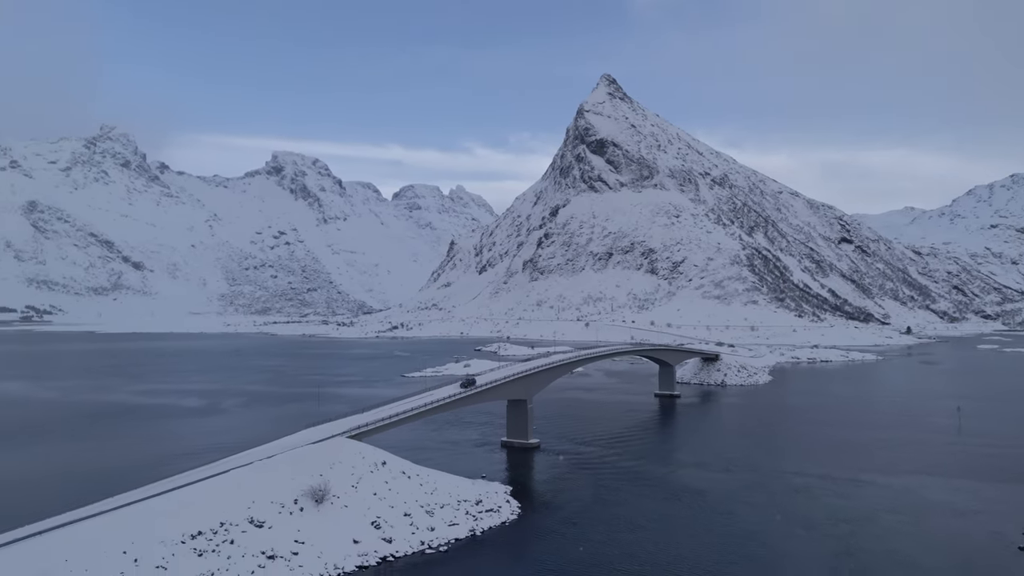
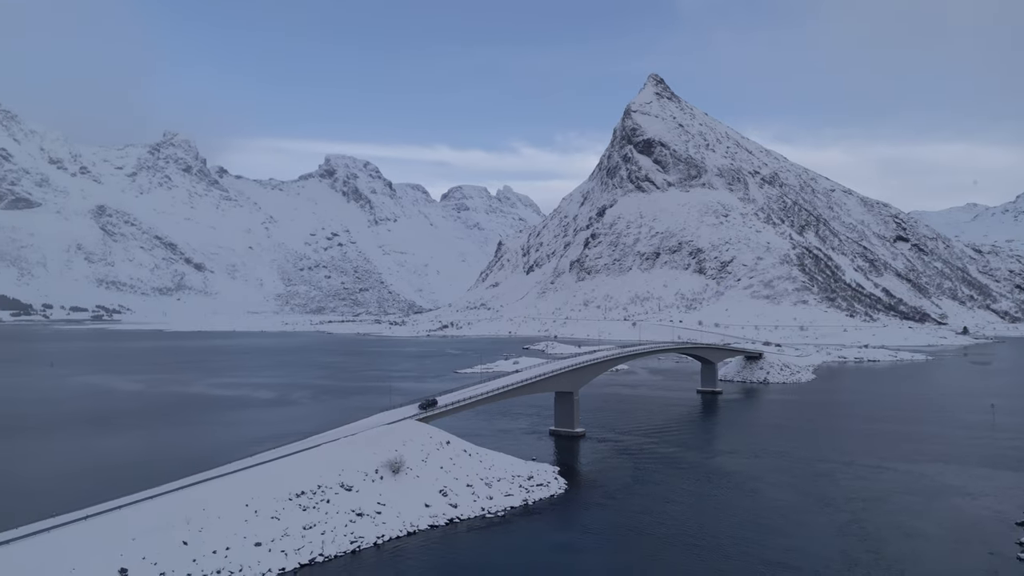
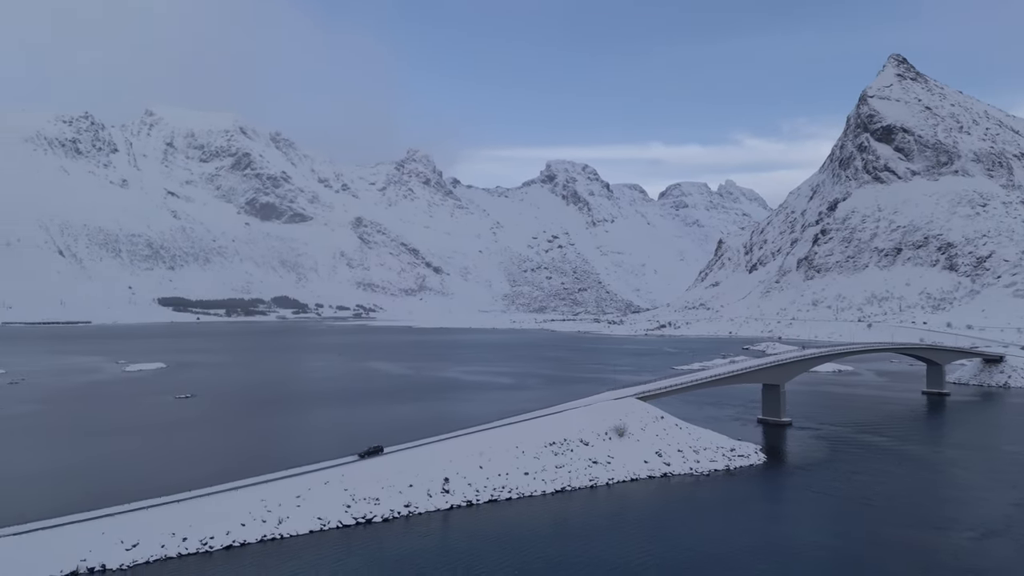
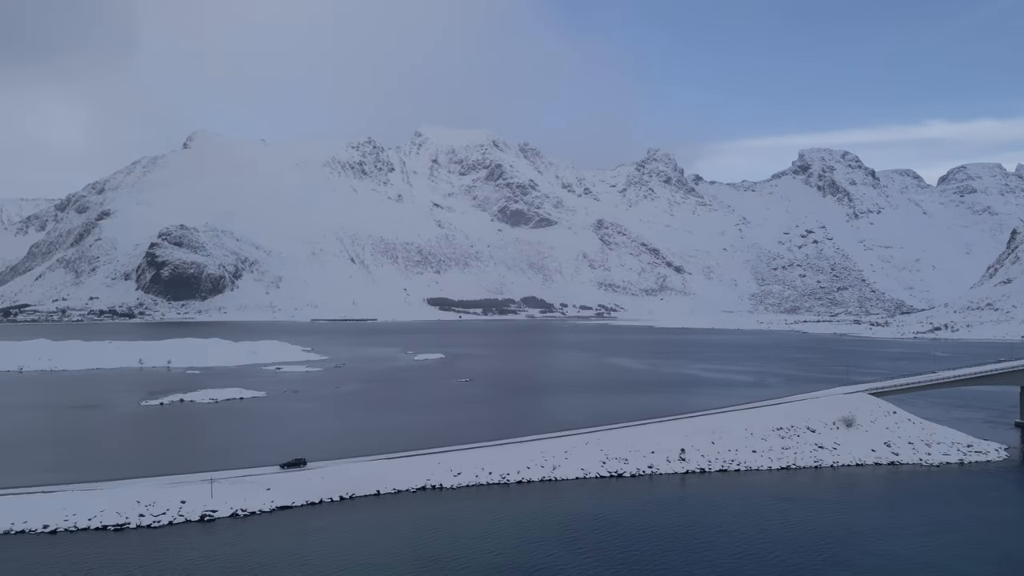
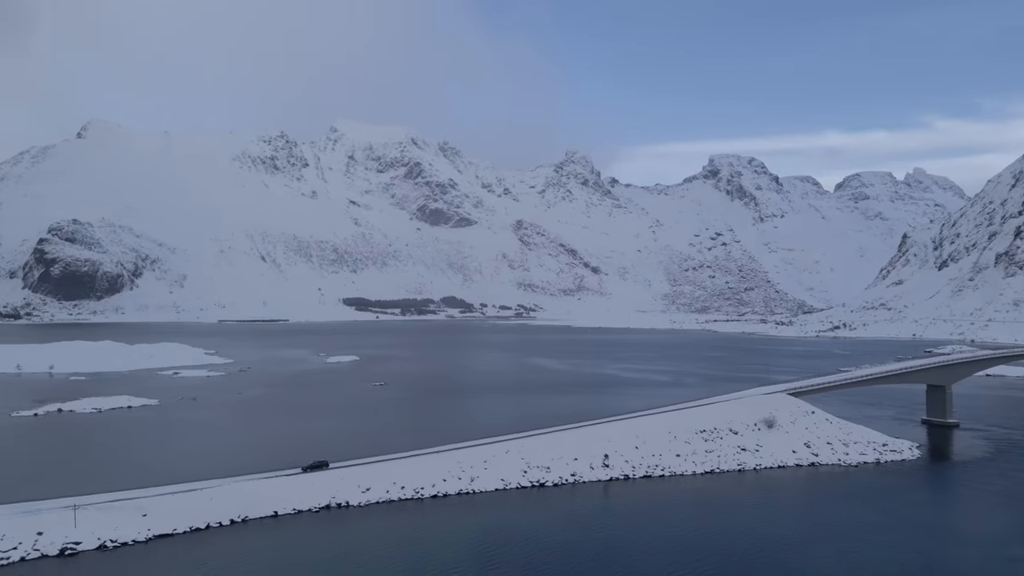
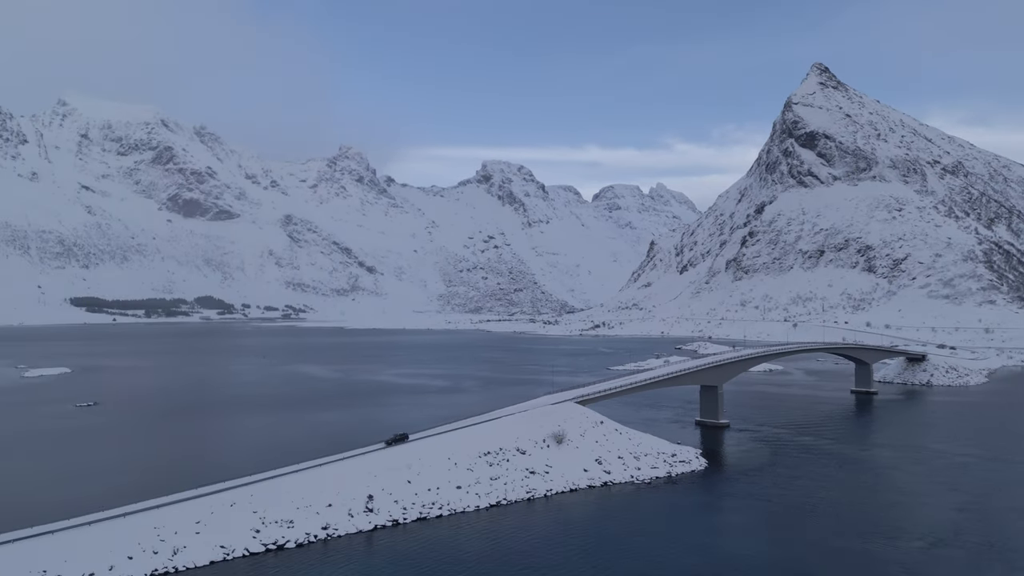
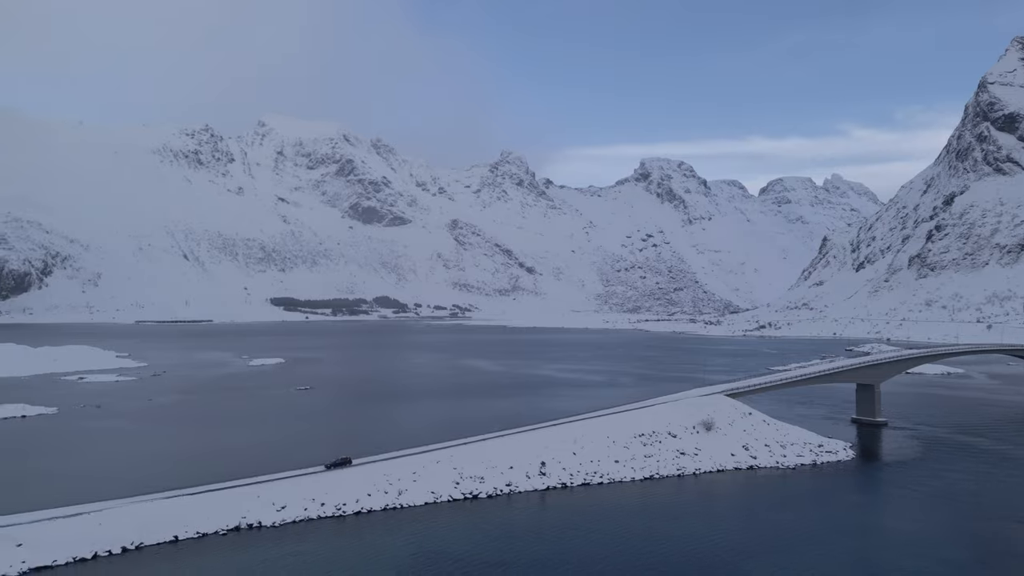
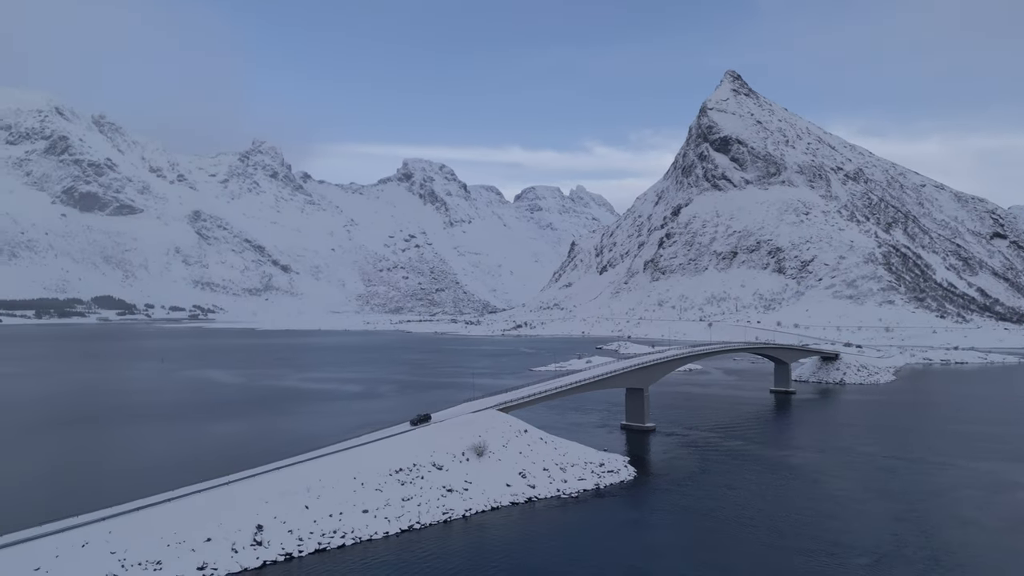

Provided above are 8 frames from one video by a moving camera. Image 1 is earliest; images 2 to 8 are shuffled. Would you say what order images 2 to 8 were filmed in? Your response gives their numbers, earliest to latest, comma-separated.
2, 8, 6, 3, 7, 5, 4
